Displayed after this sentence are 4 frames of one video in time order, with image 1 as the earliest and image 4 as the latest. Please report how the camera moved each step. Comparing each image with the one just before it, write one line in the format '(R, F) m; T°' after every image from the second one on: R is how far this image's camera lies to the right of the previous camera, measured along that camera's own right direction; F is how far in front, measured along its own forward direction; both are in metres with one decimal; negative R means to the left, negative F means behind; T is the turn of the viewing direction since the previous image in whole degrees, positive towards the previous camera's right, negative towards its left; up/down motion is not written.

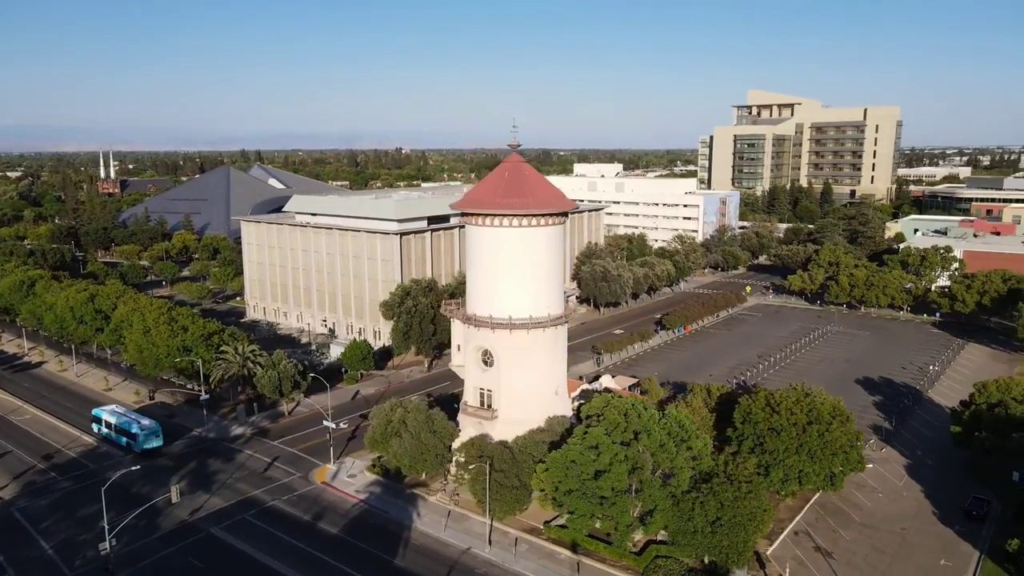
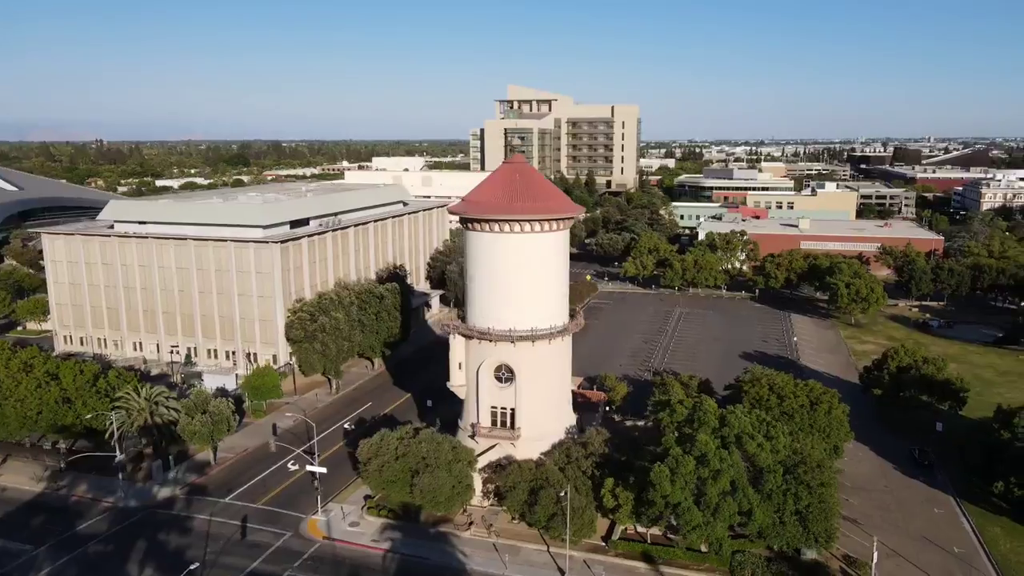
(-12.2, +4.4) m; +20°
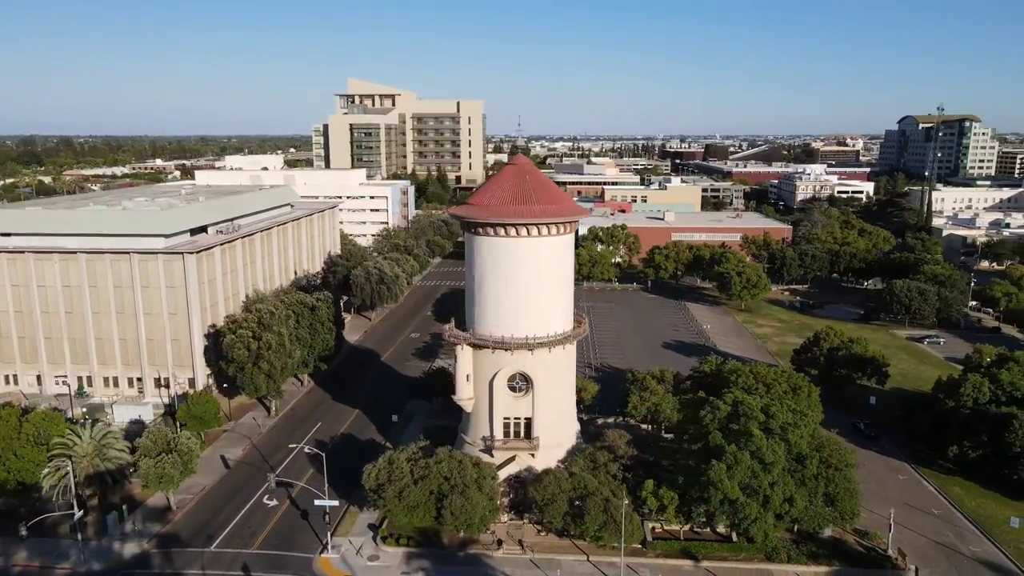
(-7.9, +2.0) m; +13°
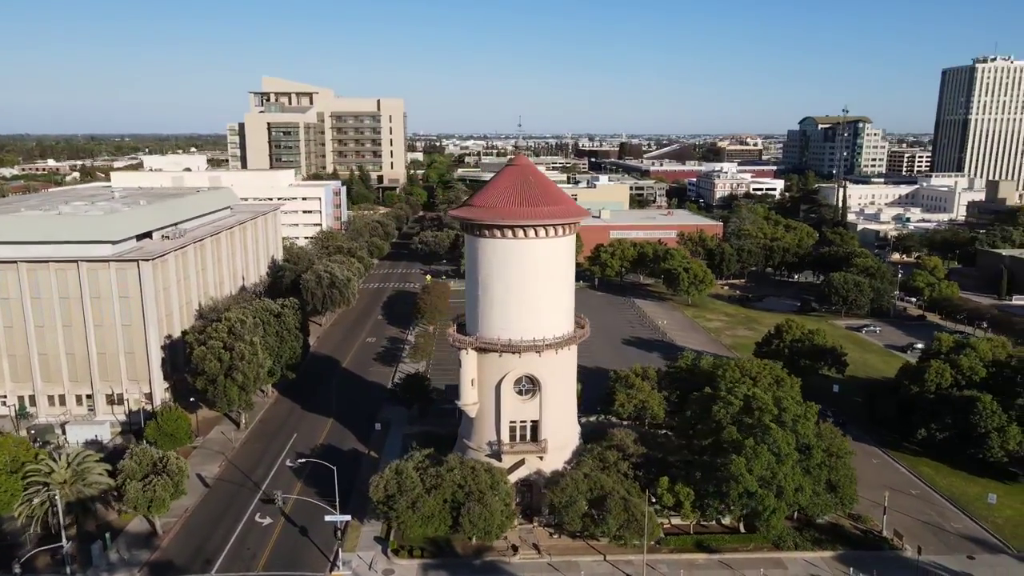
(-3.9, +0.5) m; +6°
